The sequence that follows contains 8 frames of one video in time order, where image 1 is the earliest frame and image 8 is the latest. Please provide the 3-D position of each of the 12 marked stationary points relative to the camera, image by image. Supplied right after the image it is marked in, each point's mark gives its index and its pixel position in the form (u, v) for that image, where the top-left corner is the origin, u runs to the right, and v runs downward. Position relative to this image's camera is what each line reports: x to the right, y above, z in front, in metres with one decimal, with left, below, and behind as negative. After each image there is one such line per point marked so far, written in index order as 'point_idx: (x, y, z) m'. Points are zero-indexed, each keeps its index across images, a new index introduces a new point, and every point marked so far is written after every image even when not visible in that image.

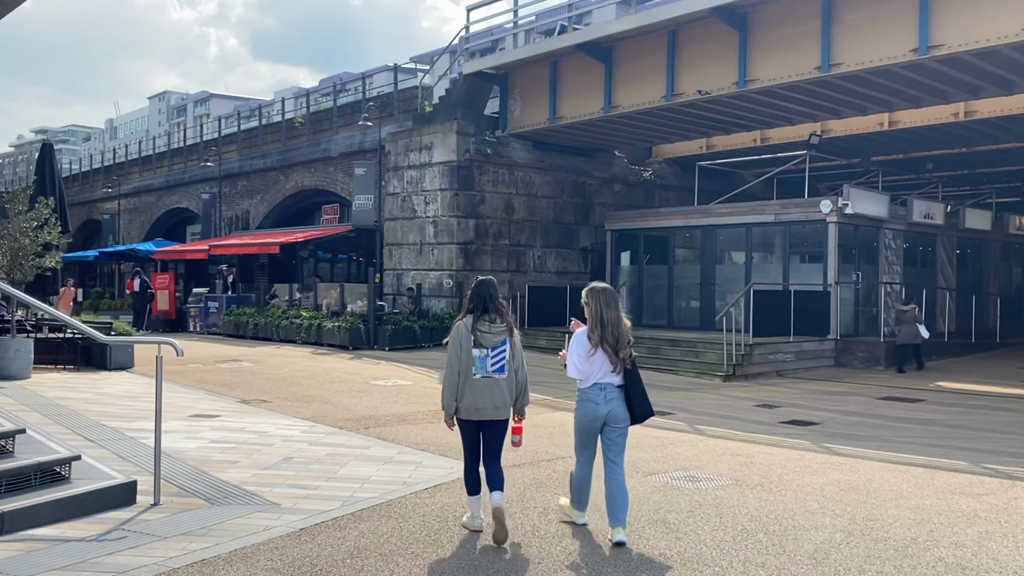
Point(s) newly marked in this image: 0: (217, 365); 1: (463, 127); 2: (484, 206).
0: (-5.0, -1.3, +15.0) m
1: (-1.1, +3.5, +19.3) m
2: (-0.7, +1.8, +19.6) m
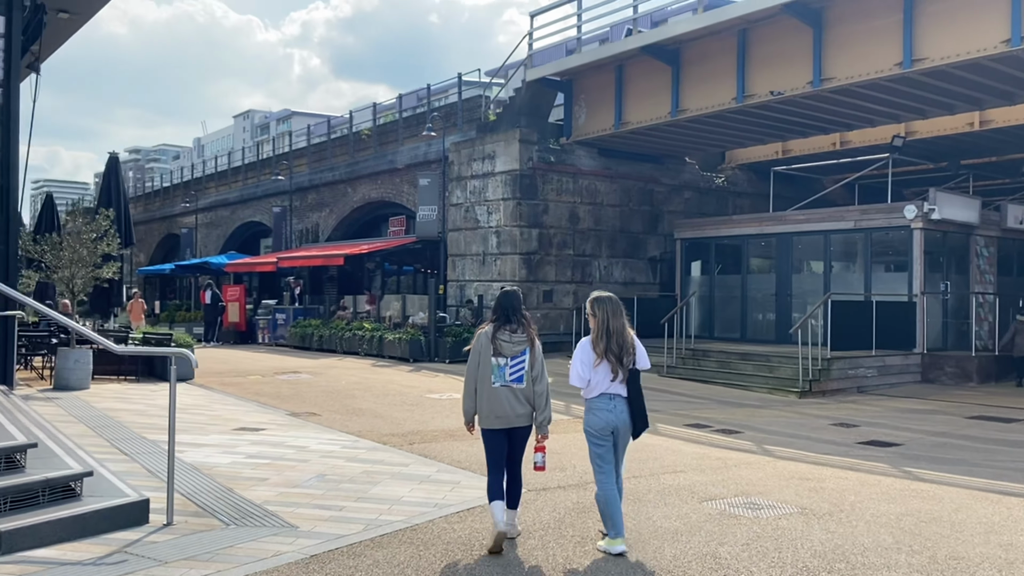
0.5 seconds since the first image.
0: (-3.9, -1.5, +14.9) m
1: (+0.3, +3.3, +18.9) m
2: (+0.7, +1.6, +19.2) m
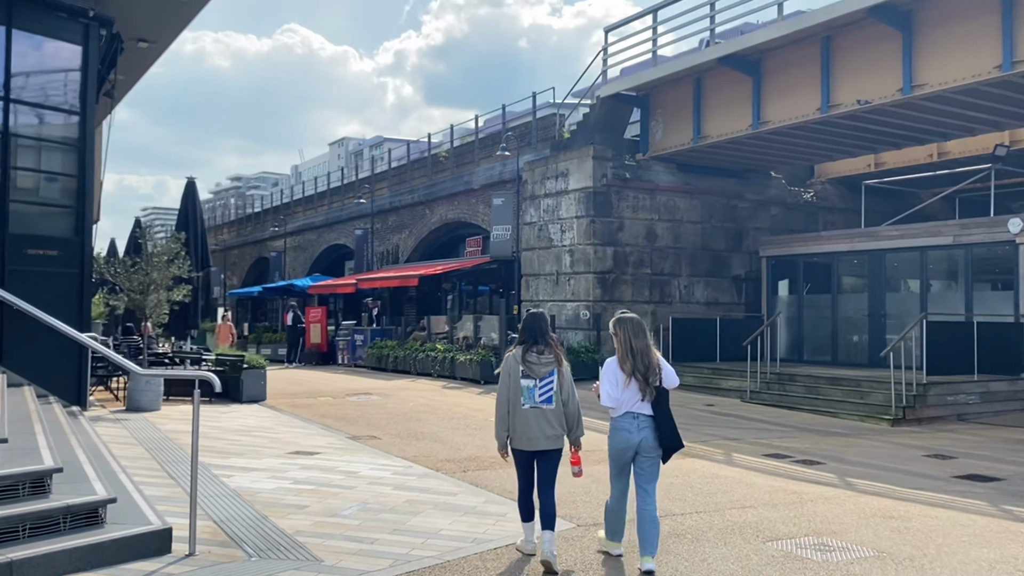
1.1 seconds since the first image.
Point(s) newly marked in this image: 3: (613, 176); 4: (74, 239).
0: (-2.8, -1.8, +14.8) m
1: (+1.8, +2.9, +18.5) m
2: (+2.3, +1.2, +18.7) m
3: (+2.1, +2.3, +18.5) m
4: (-5.7, +0.6, +11.6) m
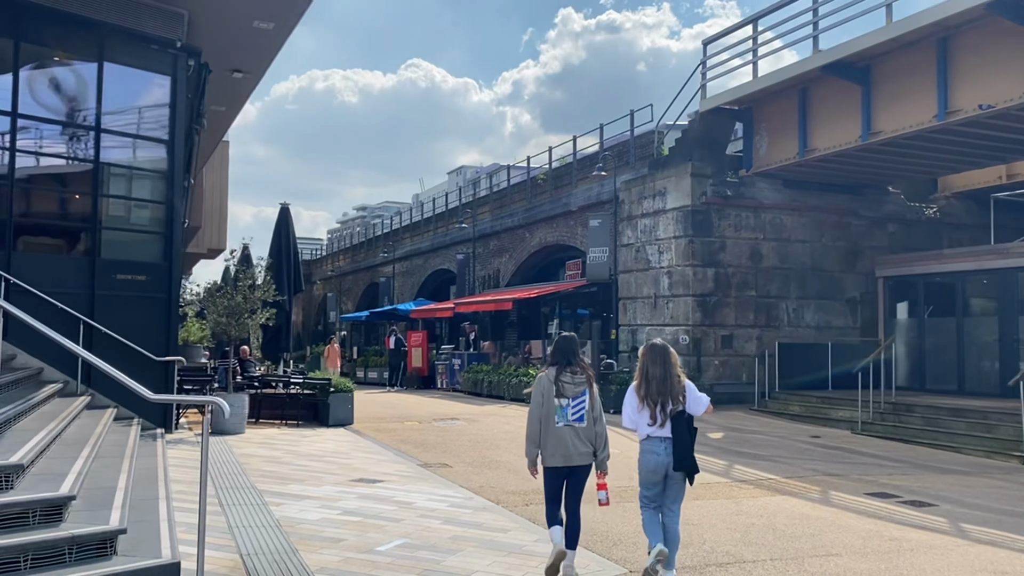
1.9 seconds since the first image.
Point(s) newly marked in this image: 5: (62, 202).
0: (-1.3, -2.2, +14.6) m
1: (+3.7, +2.4, +17.7) m
2: (+4.3, +0.7, +17.8) m
3: (+4.0, +1.9, +17.7) m
4: (-4.7, +0.3, +11.9) m
5: (-5.7, +1.1, +11.2) m
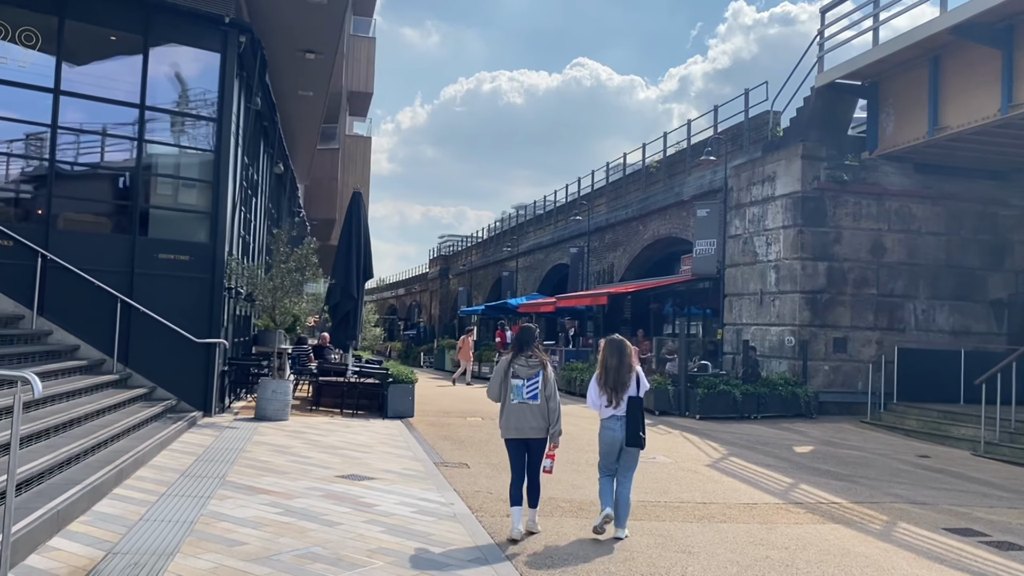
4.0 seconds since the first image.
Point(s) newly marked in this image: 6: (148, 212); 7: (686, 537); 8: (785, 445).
0: (-0.2, -2.0, +13.7) m
1: (+5.3, +2.5, +15.9) m
2: (+5.9, +0.8, +15.9) m
3: (+5.6, +1.9, +15.8) m
4: (-4.0, +0.6, +11.6) m
5: (-5.1, +1.4, +11.1) m
6: (-4.7, +1.0, +11.4) m
7: (+1.3, -1.9, +6.8) m
8: (+3.7, -2.1, +12.1) m
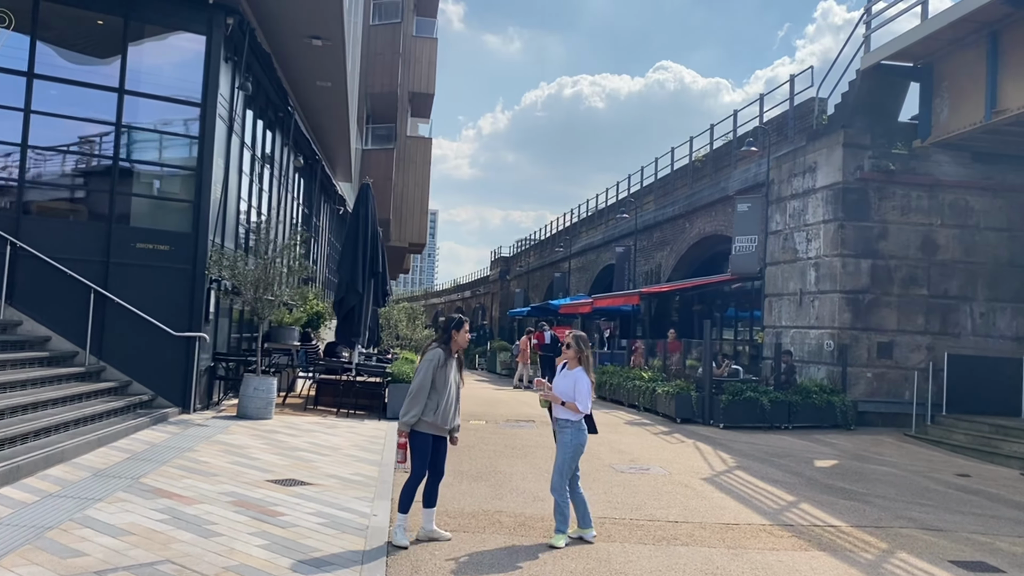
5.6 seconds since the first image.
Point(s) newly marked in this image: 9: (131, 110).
0: (-0.2, -2.0, +12.9) m
1: (+5.6, +2.5, +14.6) m
2: (+6.1, +0.8, +14.5) m
3: (+5.9, +2.0, +14.5) m
4: (-4.1, +0.7, +11.2) m
5: (-5.2, +1.5, +10.8) m
6: (-4.8, +1.1, +11.0) m
7: (+0.8, -1.8, +5.9) m
8: (+3.6, -2.1, +11.0) m
9: (-4.8, +2.2, +11.1) m
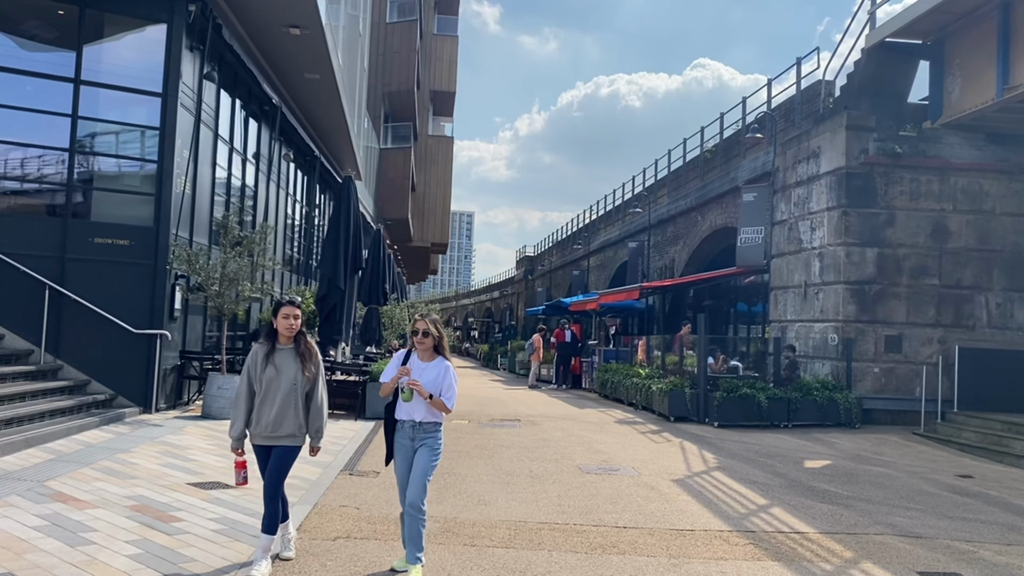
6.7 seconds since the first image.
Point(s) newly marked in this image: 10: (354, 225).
0: (-0.4, -1.9, +12.4) m
1: (+5.4, +2.6, +13.8) m
2: (+5.9, +0.9, +13.7) m
3: (+5.6, +2.1, +13.7) m
4: (-4.4, +0.7, +10.9) m
5: (-5.6, +1.5, +10.5) m
6: (-5.1, +1.1, +10.7) m
7: (+0.2, -1.7, +5.3) m
8: (+3.3, -2.0, +10.3) m
9: (-5.1, +2.3, +10.8) m
10: (-2.5, +1.0, +14.2) m
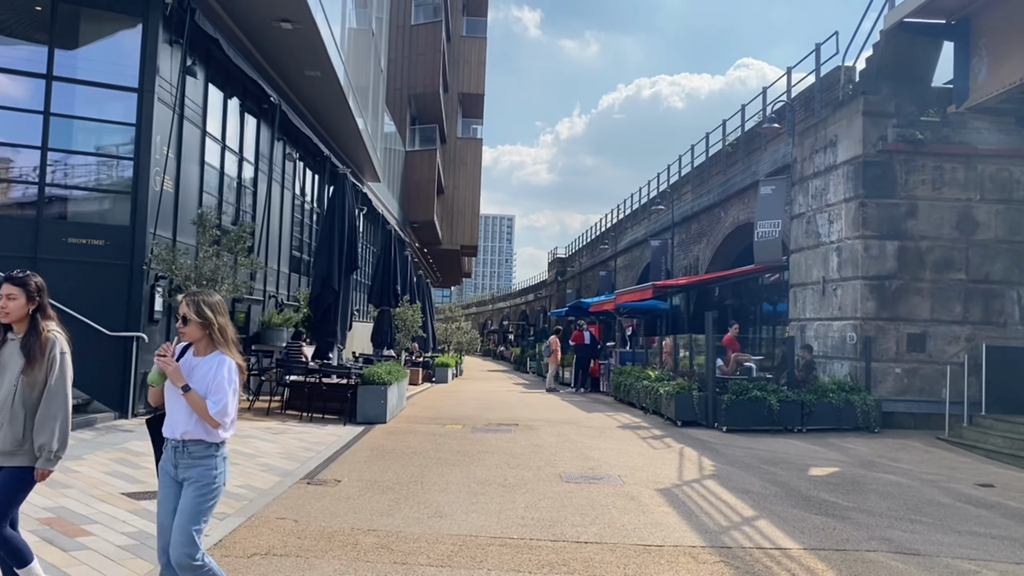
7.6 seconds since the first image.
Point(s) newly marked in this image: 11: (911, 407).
0: (-0.5, -1.9, +11.8) m
1: (+5.4, +2.7, +13.0) m
2: (+5.9, +1.0, +12.9) m
3: (+5.6, +2.2, +12.9) m
4: (-4.6, +0.7, +10.5) m
5: (-5.8, +1.5, +10.2) m
6: (-5.3, +1.1, +10.4) m
7: (-0.2, -1.7, +4.8) m
8: (+3.1, -1.9, +9.6) m
9: (-5.3, +2.3, +10.5) m
10: (-2.5, +1.0, +13.8) m
11: (+5.7, -1.7, +12.6) m
